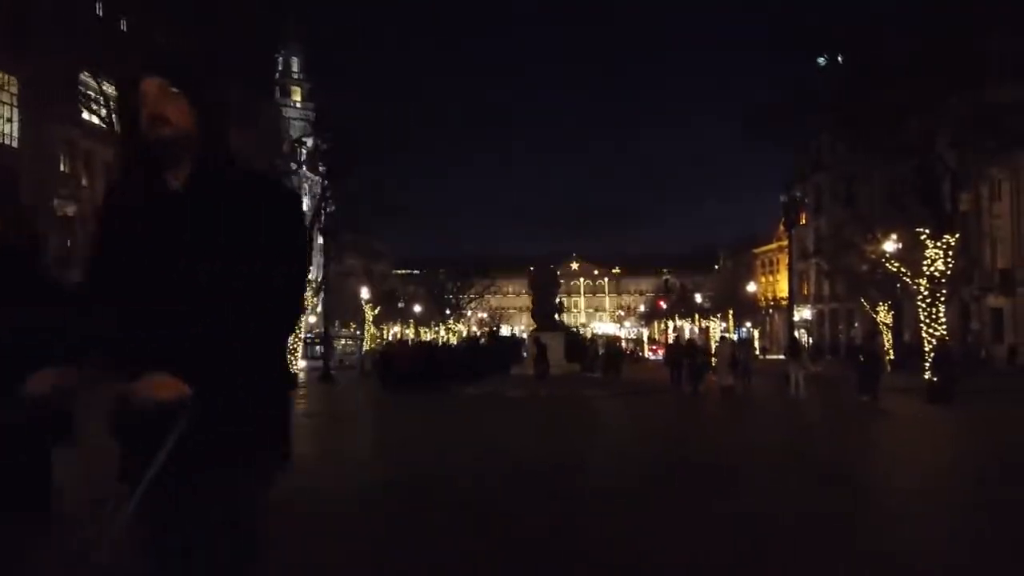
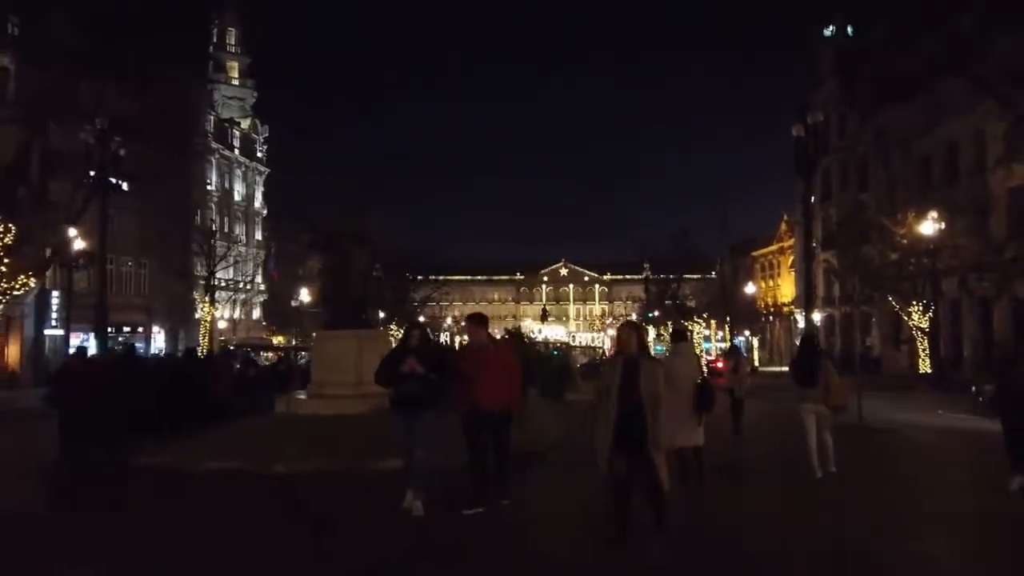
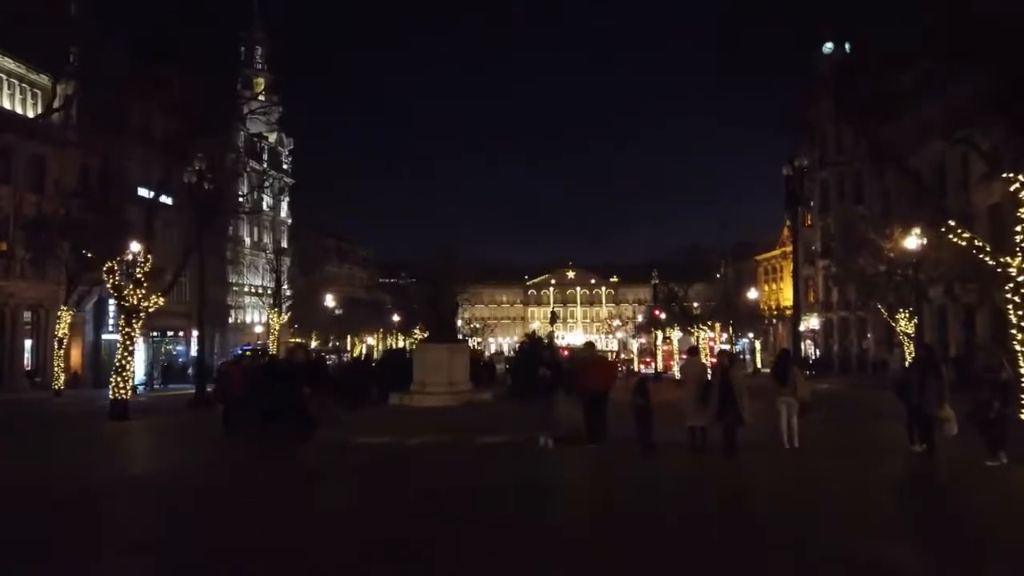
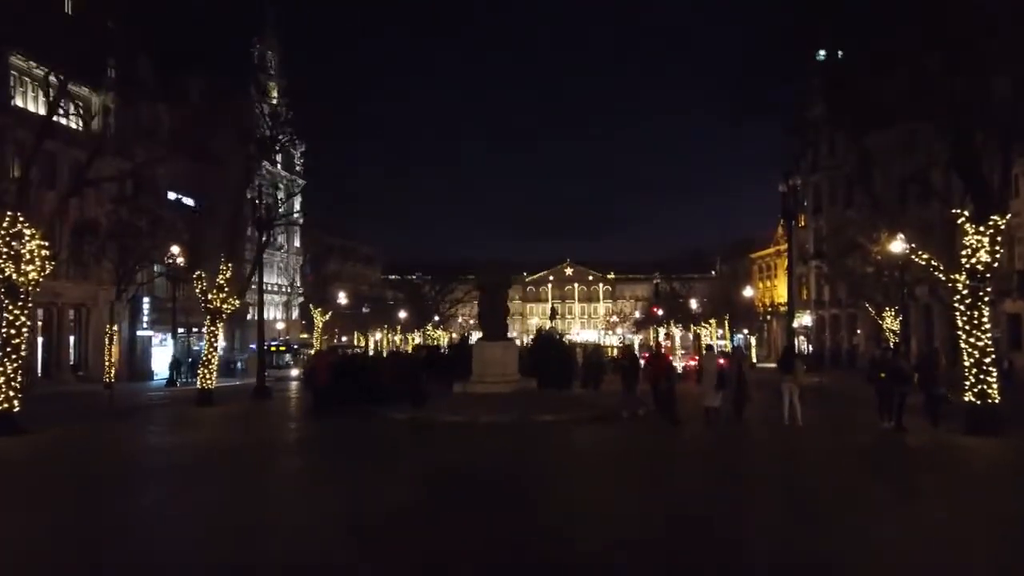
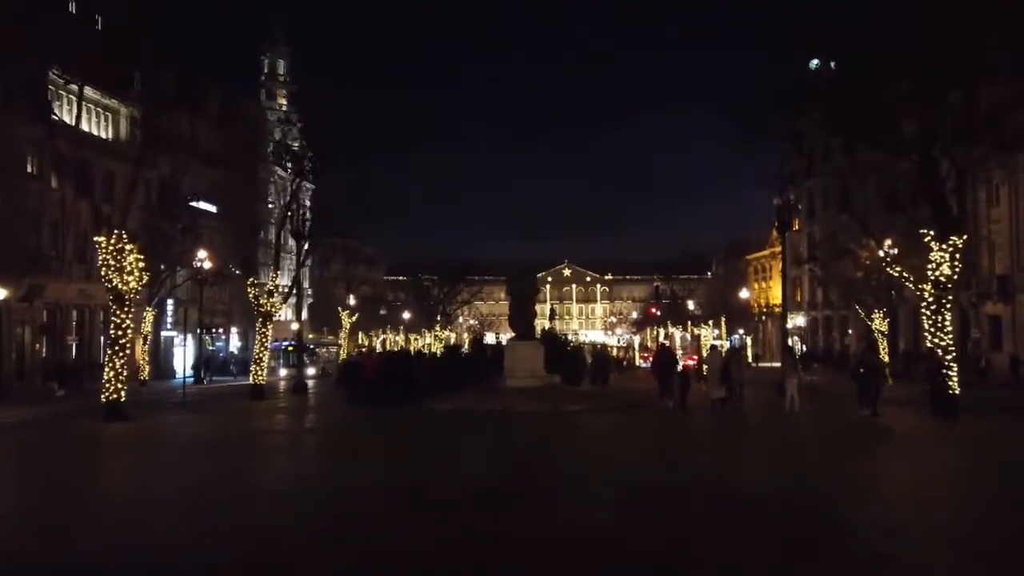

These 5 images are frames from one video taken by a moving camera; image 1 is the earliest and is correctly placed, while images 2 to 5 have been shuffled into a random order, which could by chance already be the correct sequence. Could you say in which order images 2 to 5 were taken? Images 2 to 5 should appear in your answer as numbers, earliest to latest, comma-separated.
5, 4, 3, 2
